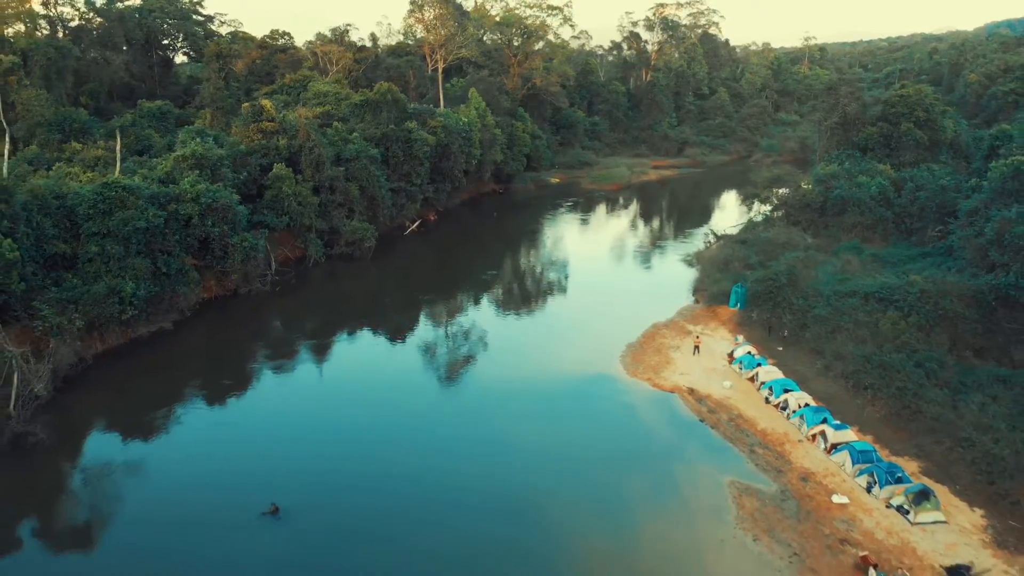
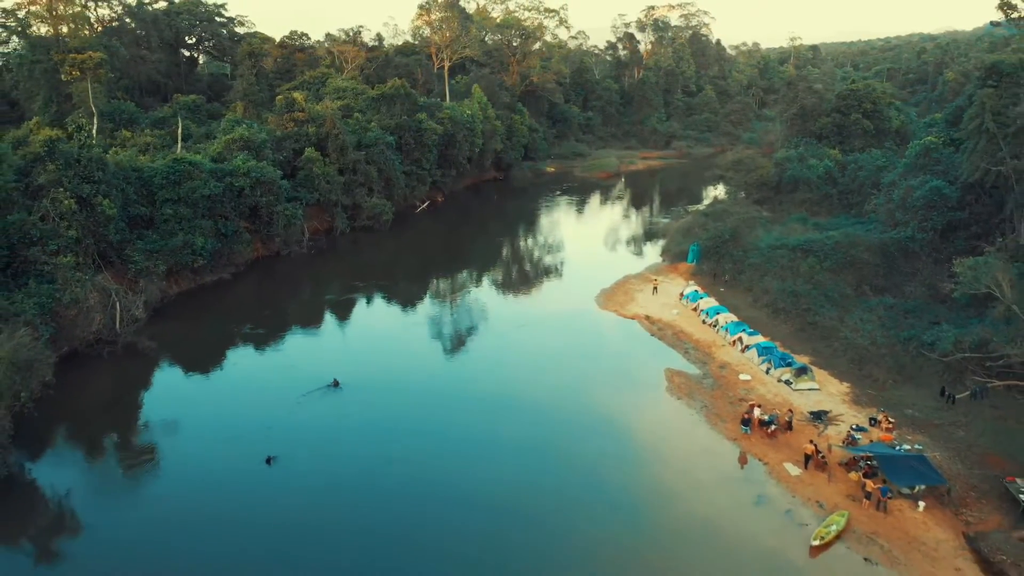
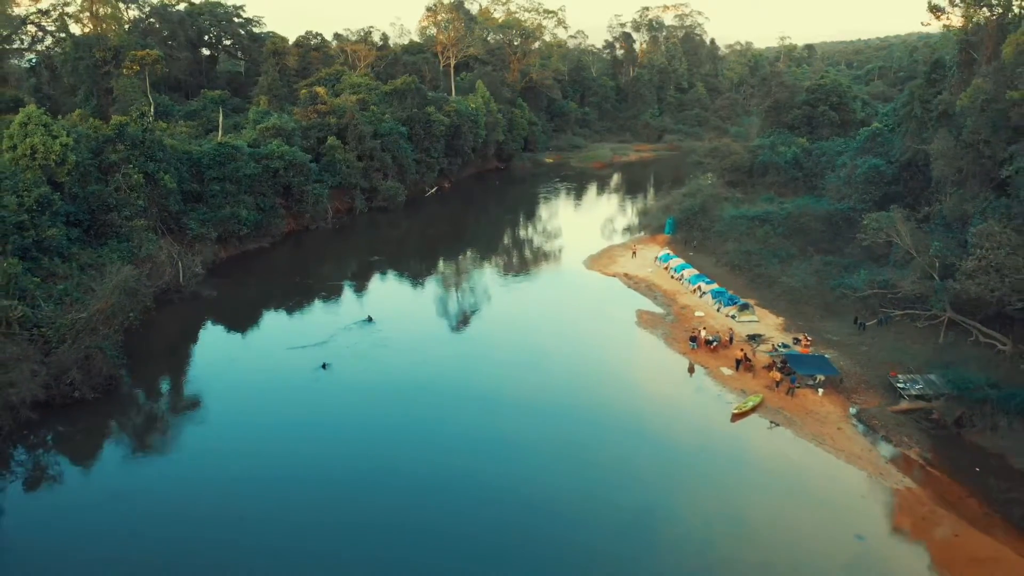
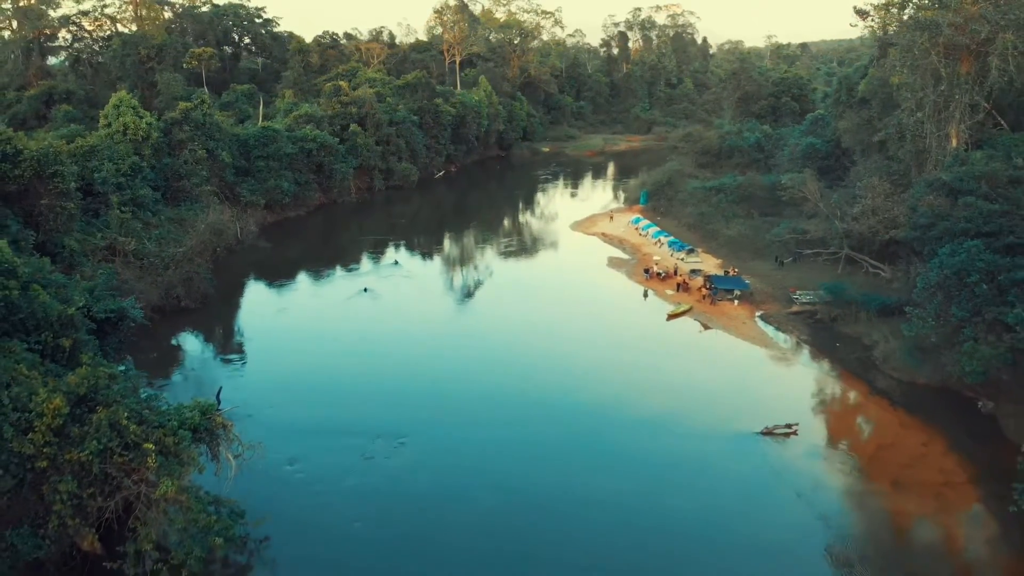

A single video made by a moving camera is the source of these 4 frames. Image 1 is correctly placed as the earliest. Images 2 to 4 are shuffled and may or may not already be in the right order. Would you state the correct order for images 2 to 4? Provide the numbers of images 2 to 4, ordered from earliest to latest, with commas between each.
2, 3, 4
